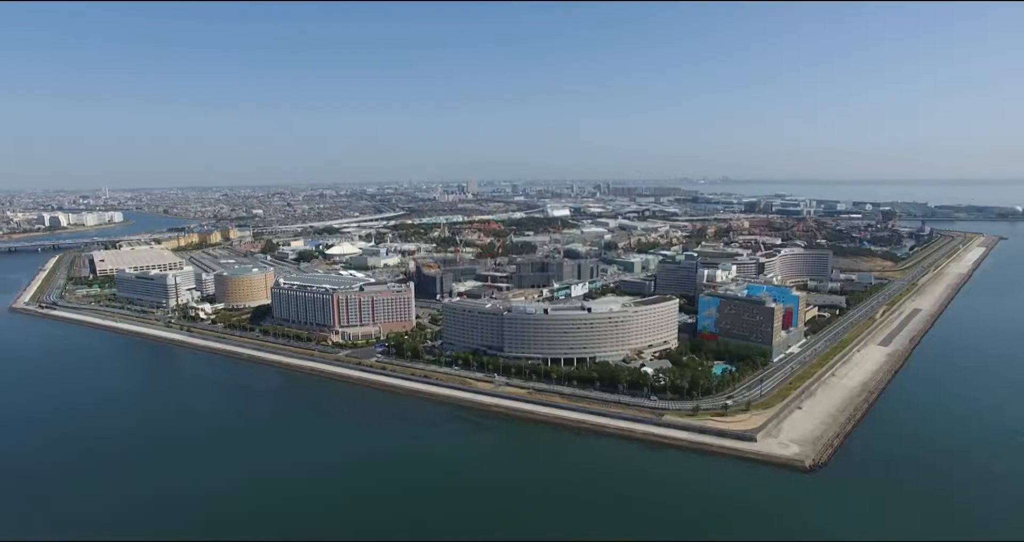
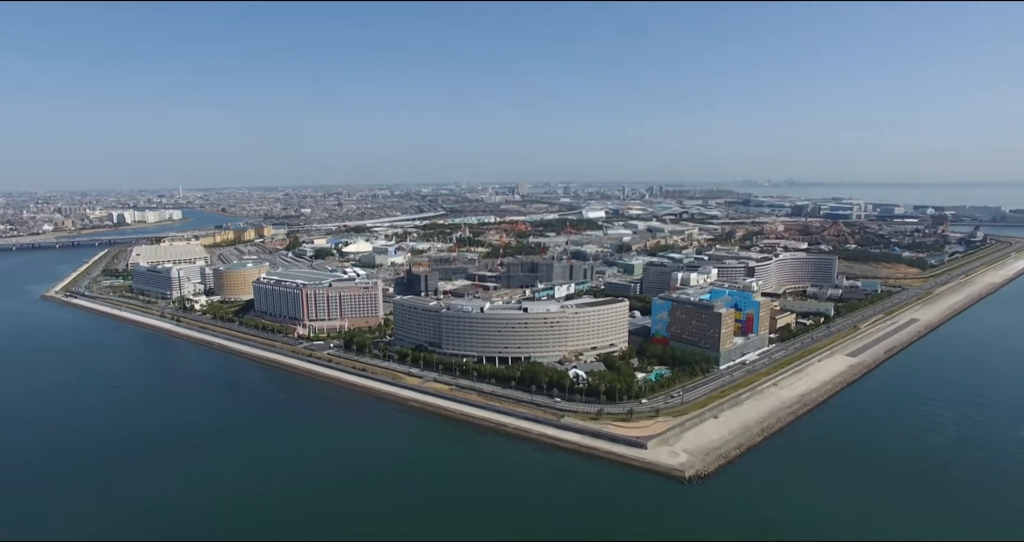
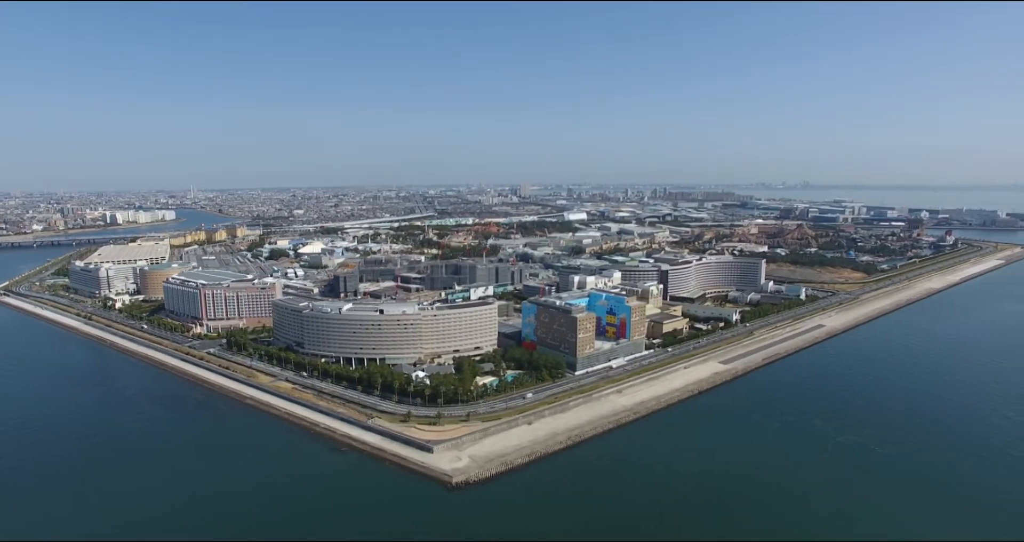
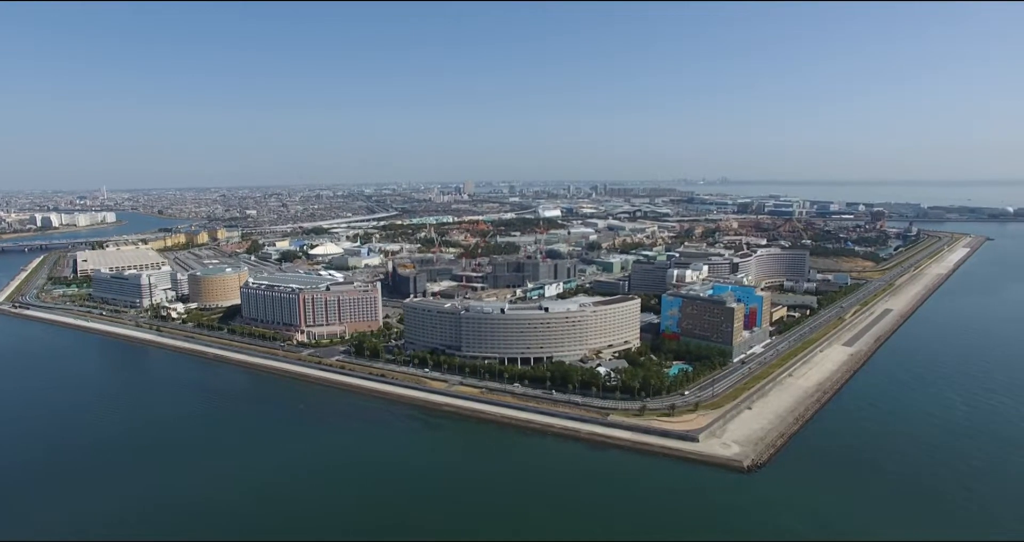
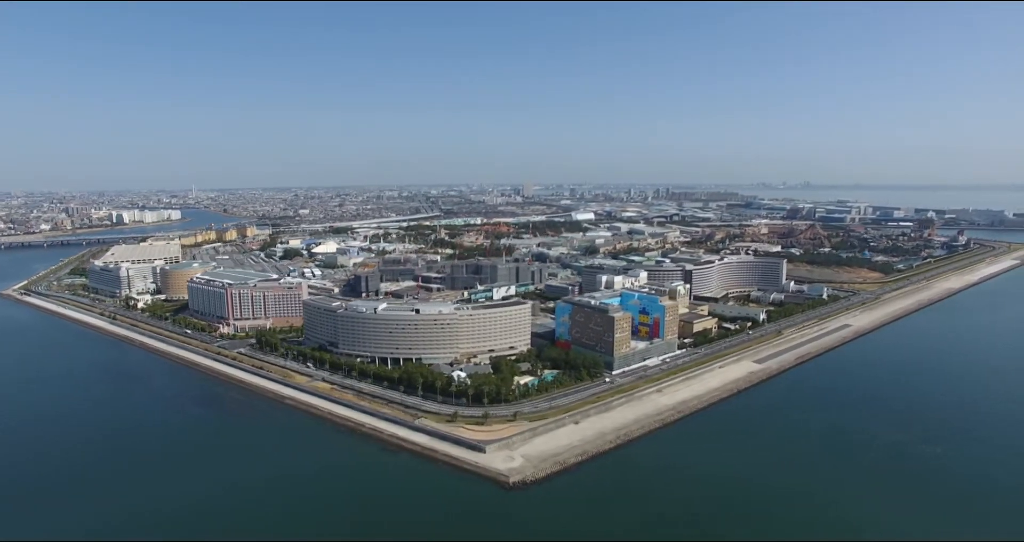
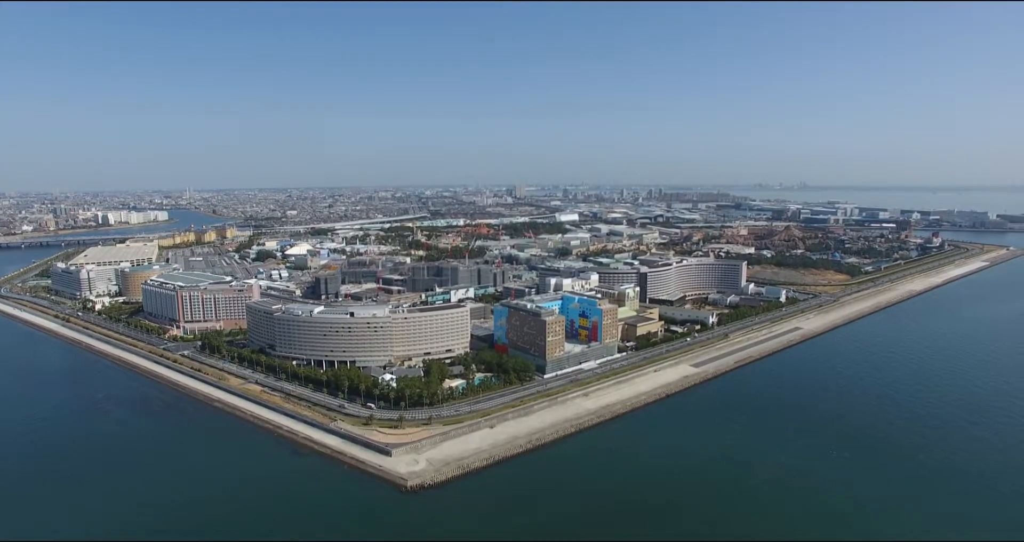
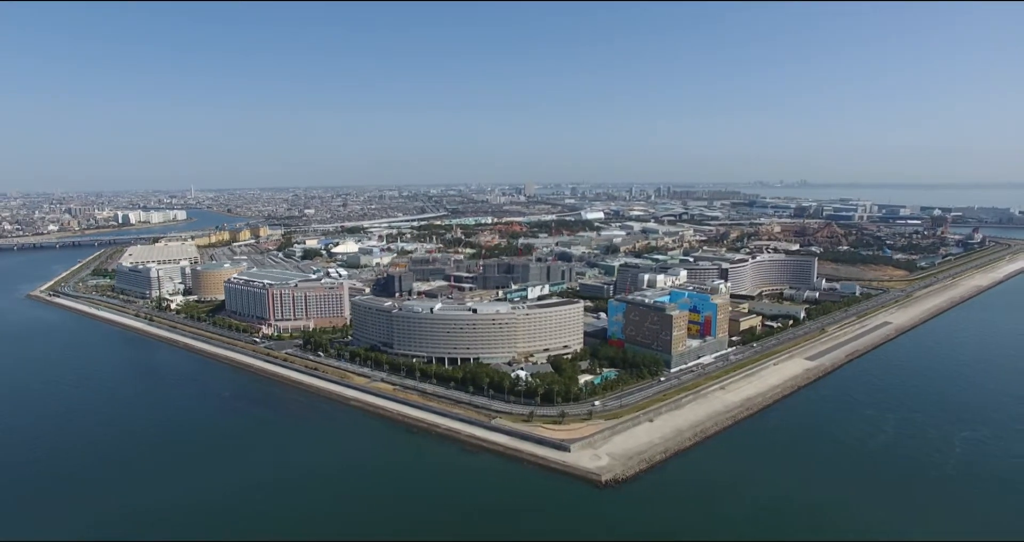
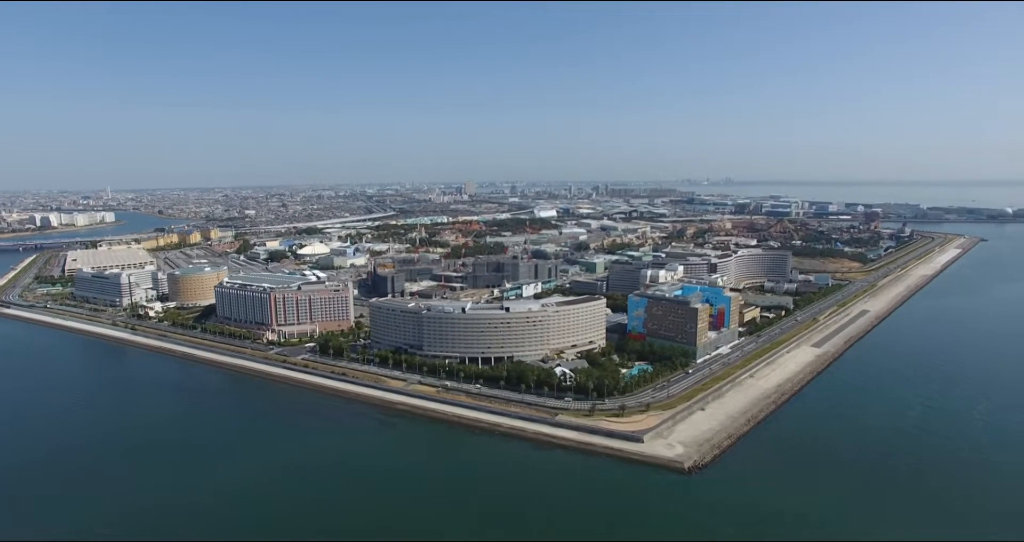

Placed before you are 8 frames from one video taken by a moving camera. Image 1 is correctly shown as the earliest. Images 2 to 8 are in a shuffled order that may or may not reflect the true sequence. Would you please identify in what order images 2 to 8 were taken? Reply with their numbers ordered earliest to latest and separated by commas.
4, 8, 2, 7, 5, 3, 6
